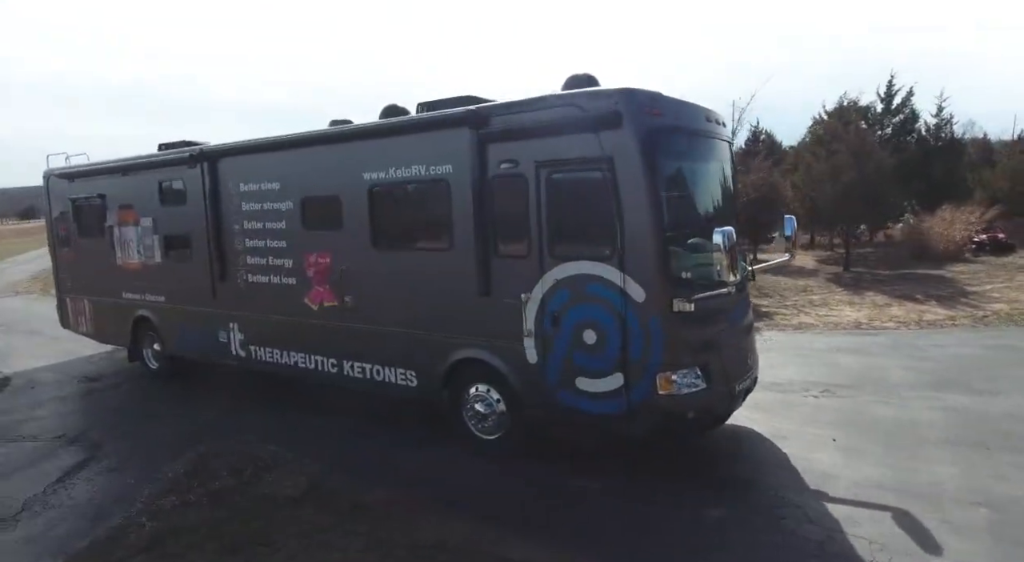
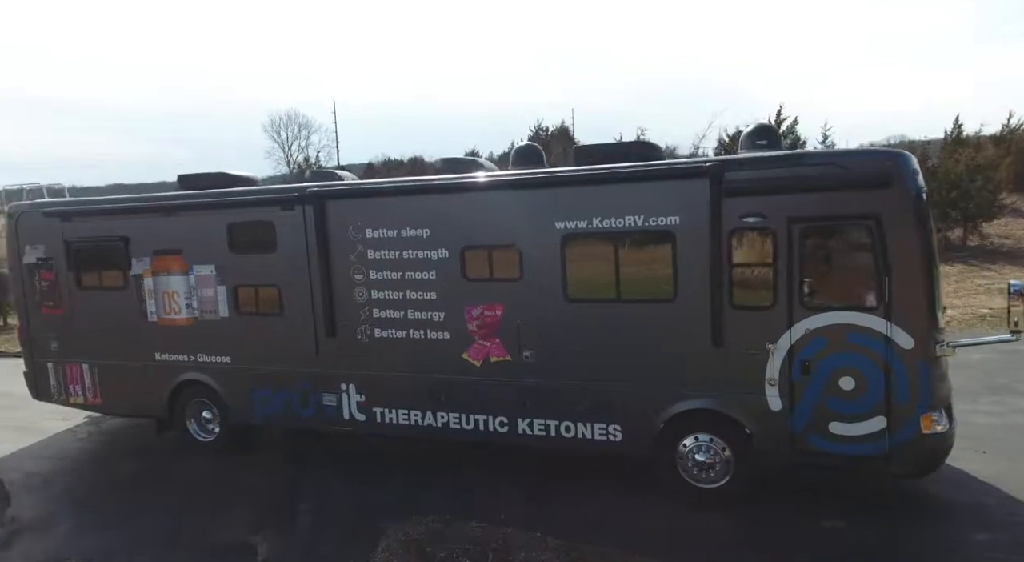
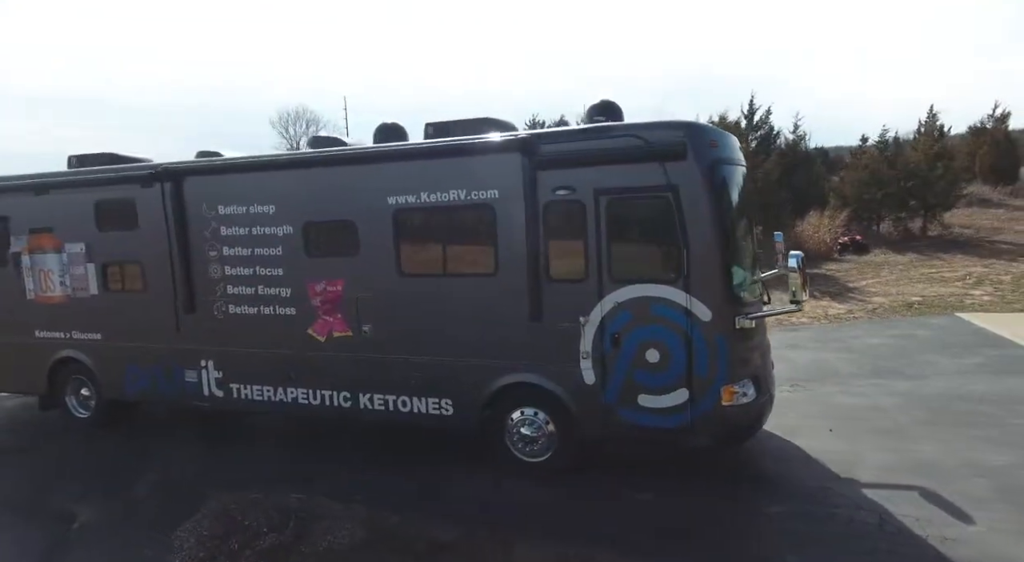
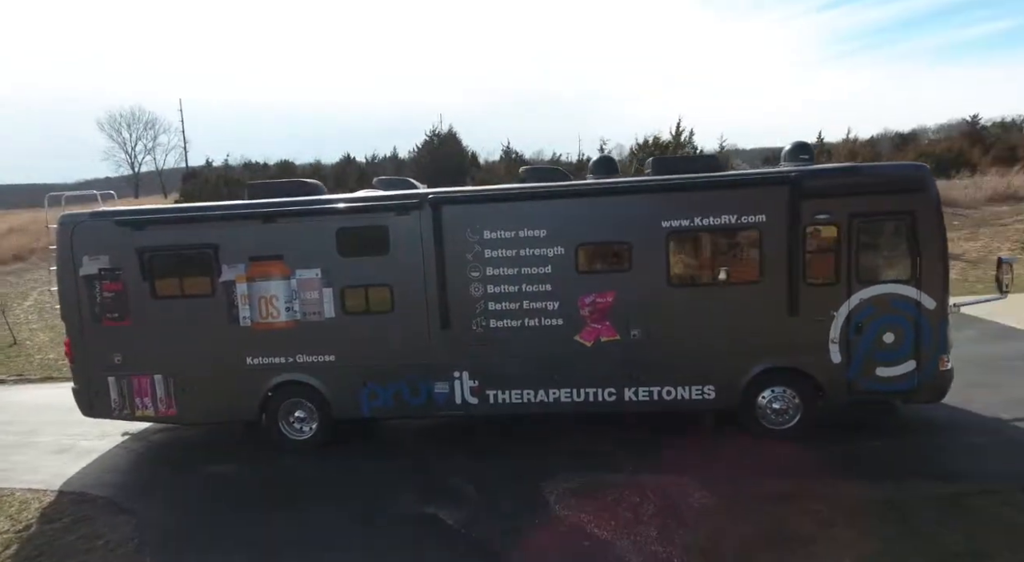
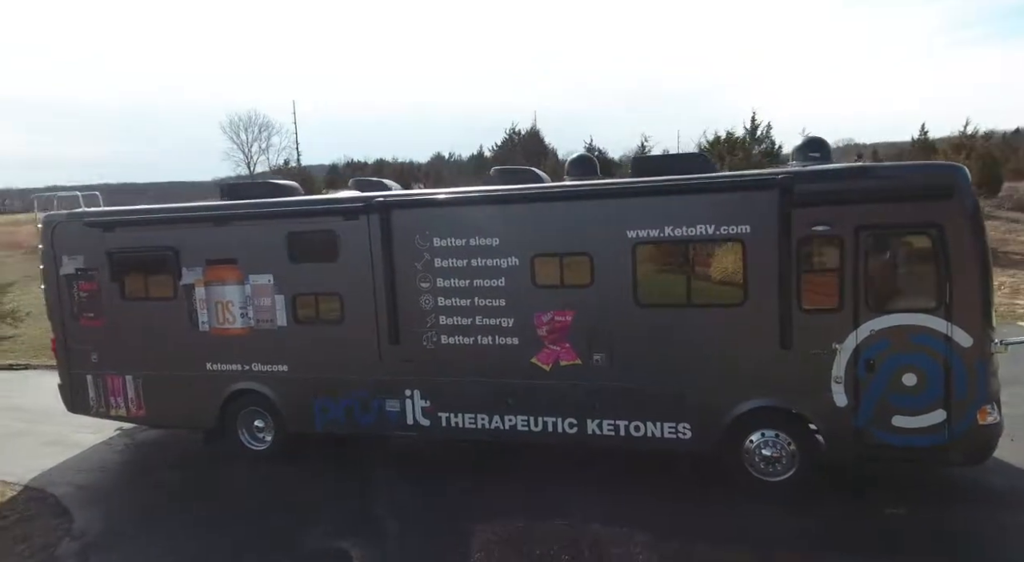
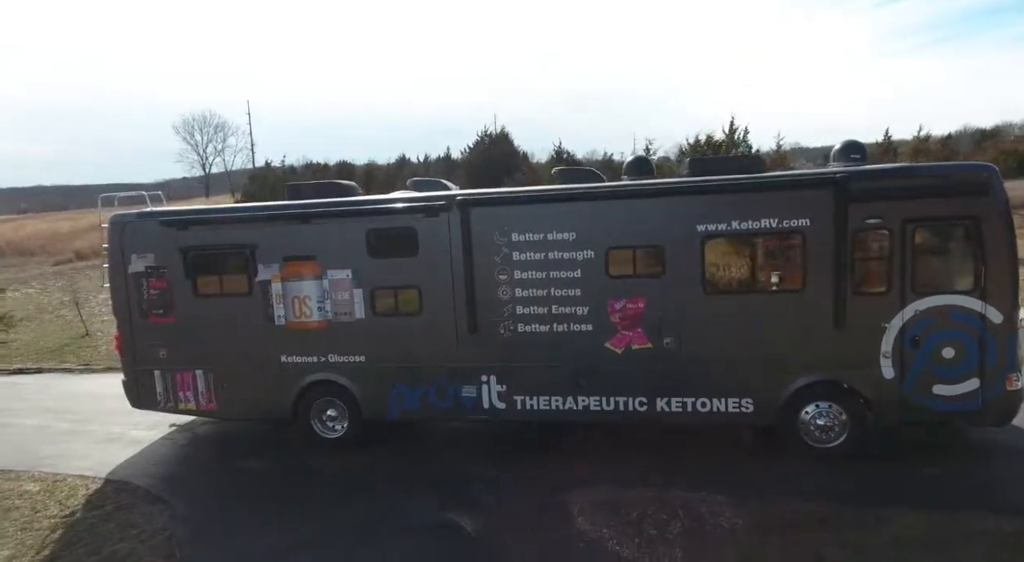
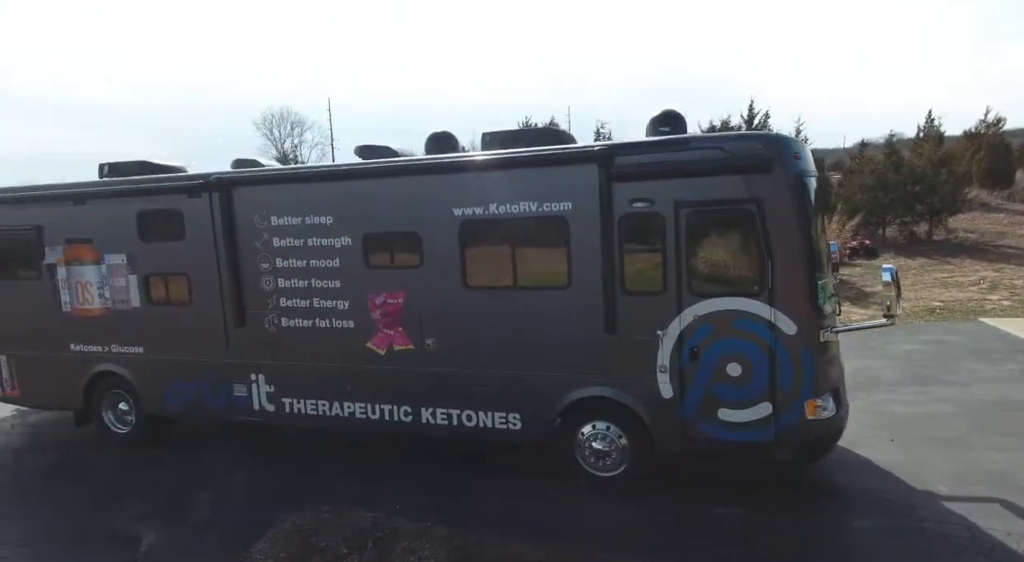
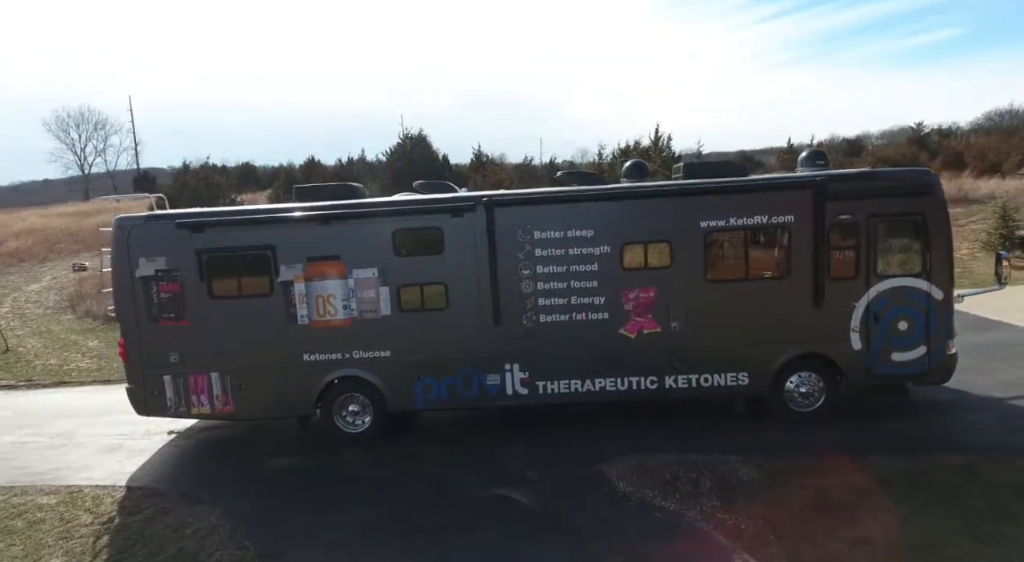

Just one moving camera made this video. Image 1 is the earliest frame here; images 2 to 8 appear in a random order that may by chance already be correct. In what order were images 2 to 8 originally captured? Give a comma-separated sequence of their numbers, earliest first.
3, 7, 2, 5, 6, 4, 8
